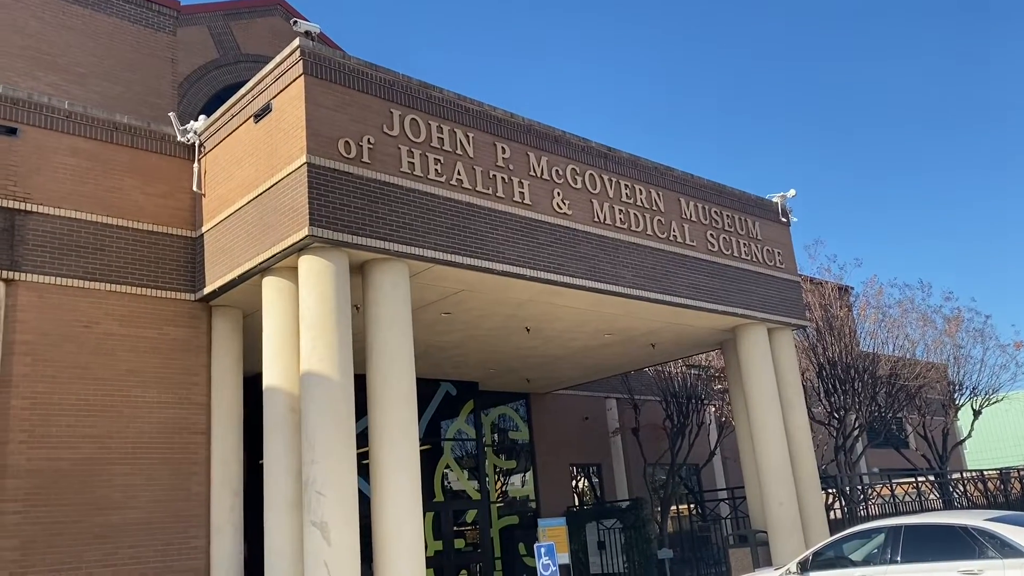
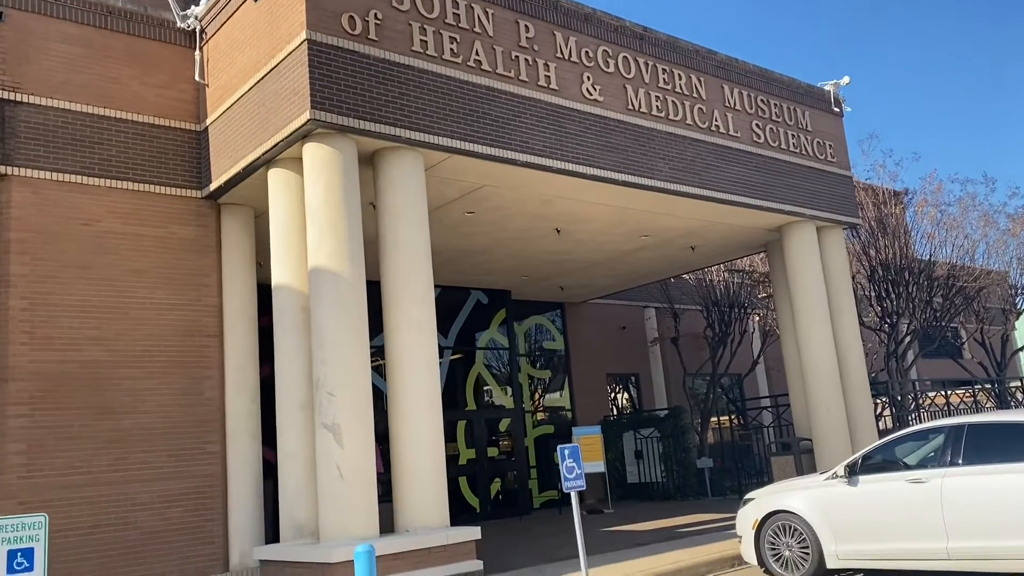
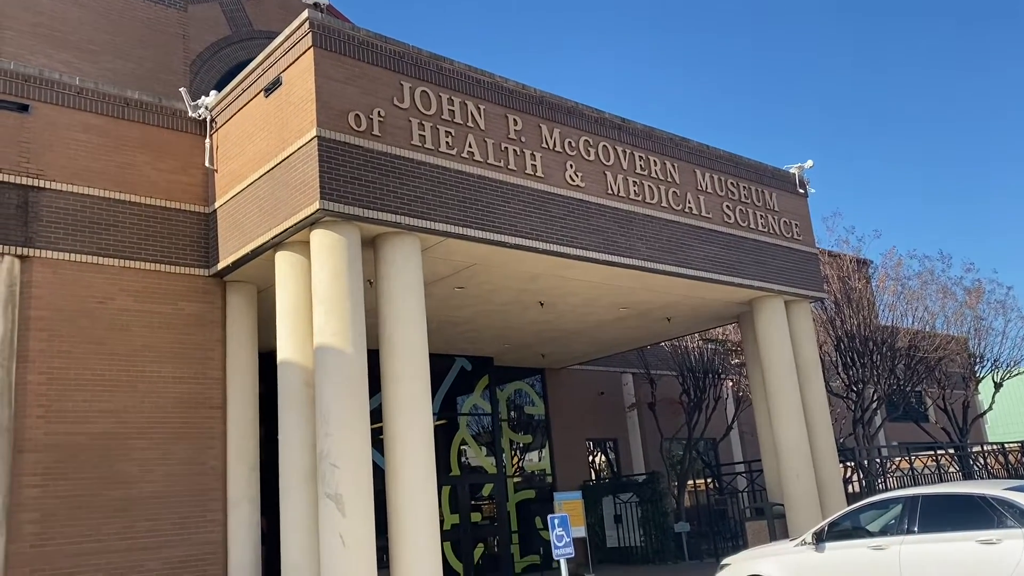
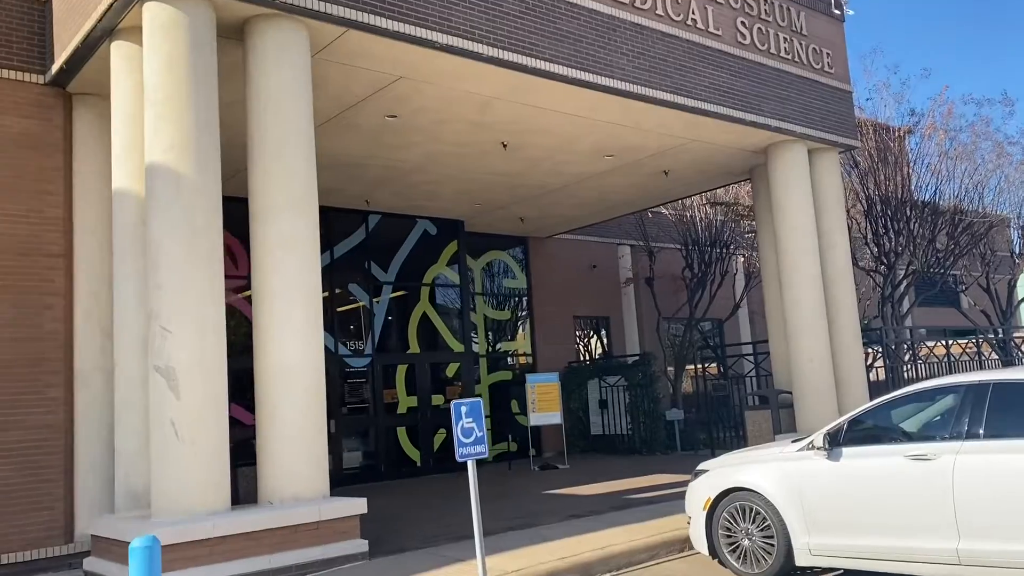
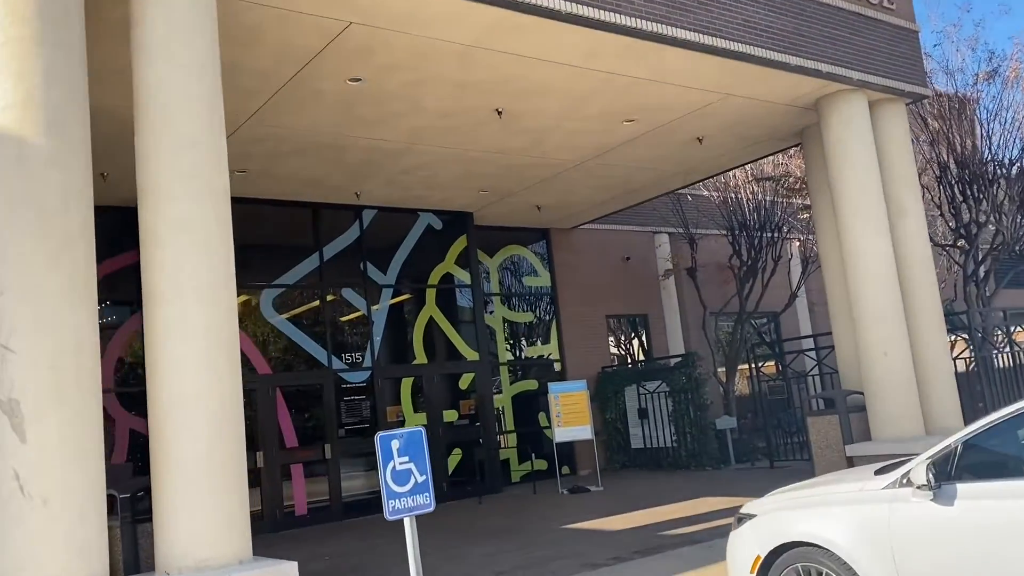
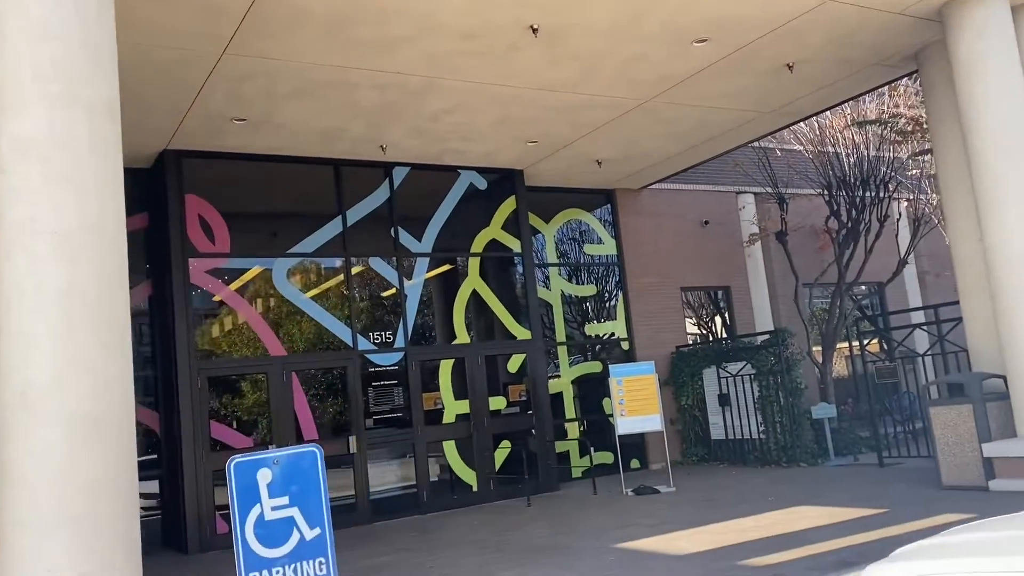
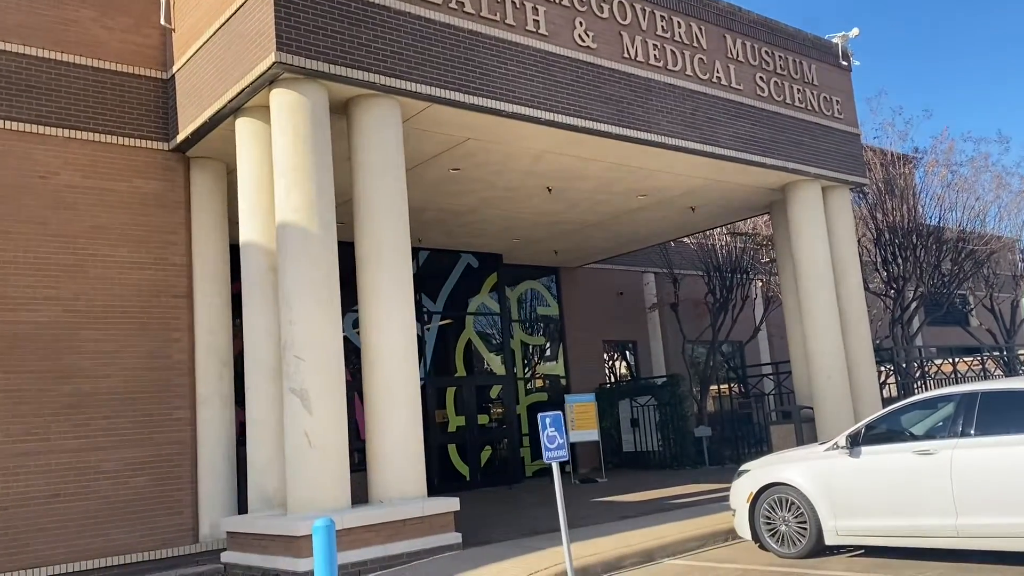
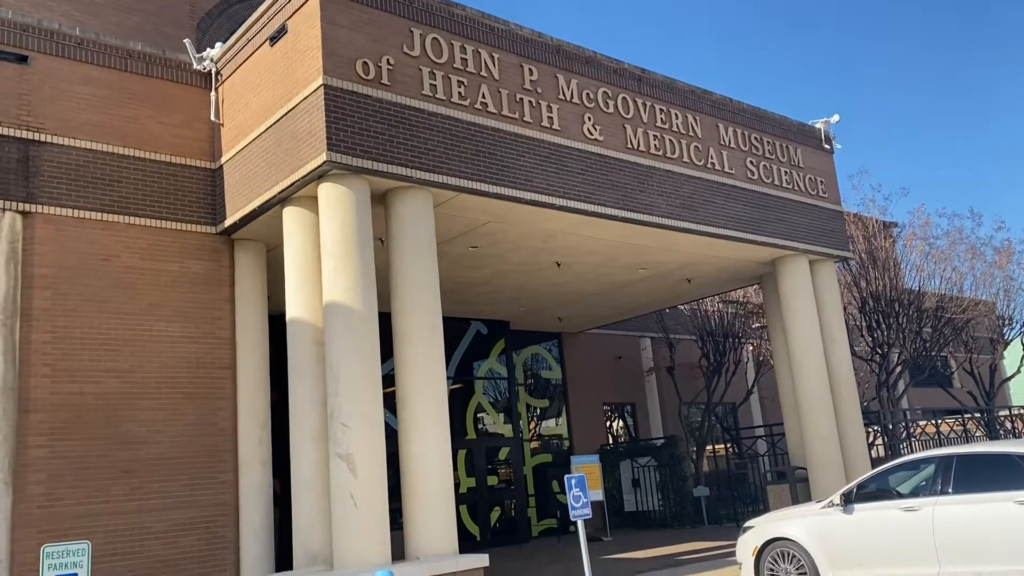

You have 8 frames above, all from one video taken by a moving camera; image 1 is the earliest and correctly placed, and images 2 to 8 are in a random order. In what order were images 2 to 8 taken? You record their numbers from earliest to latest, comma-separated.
3, 8, 2, 7, 4, 5, 6
